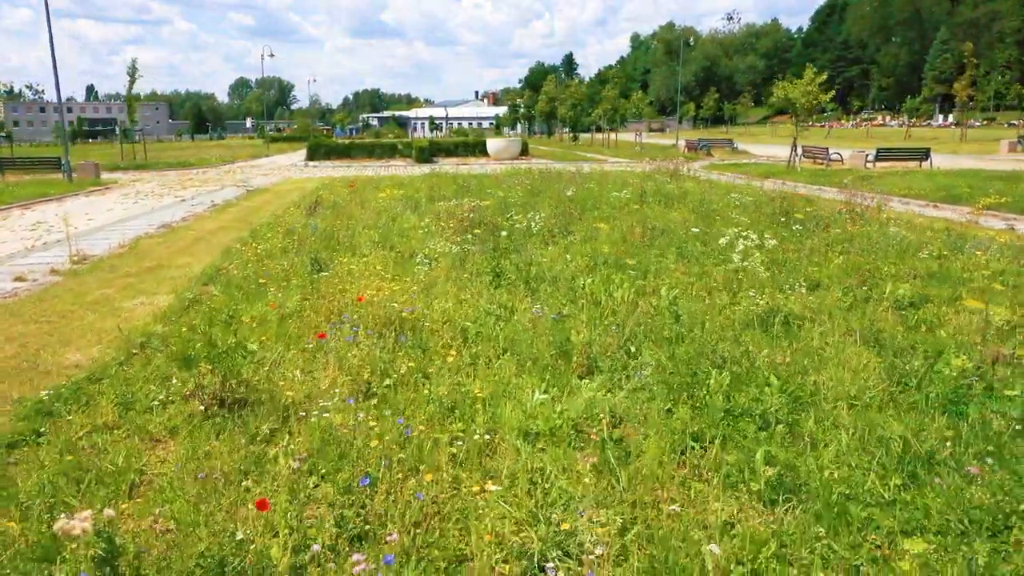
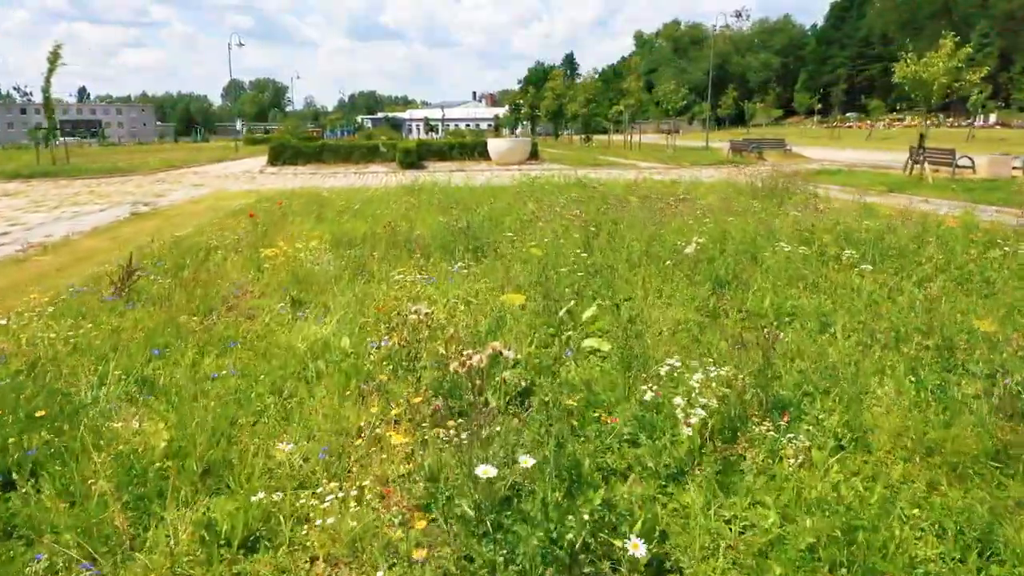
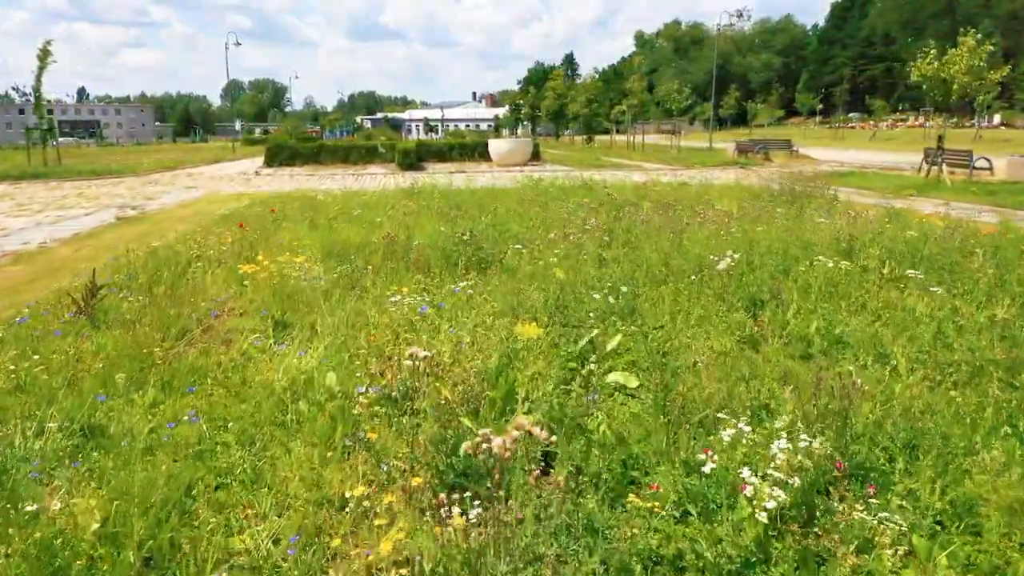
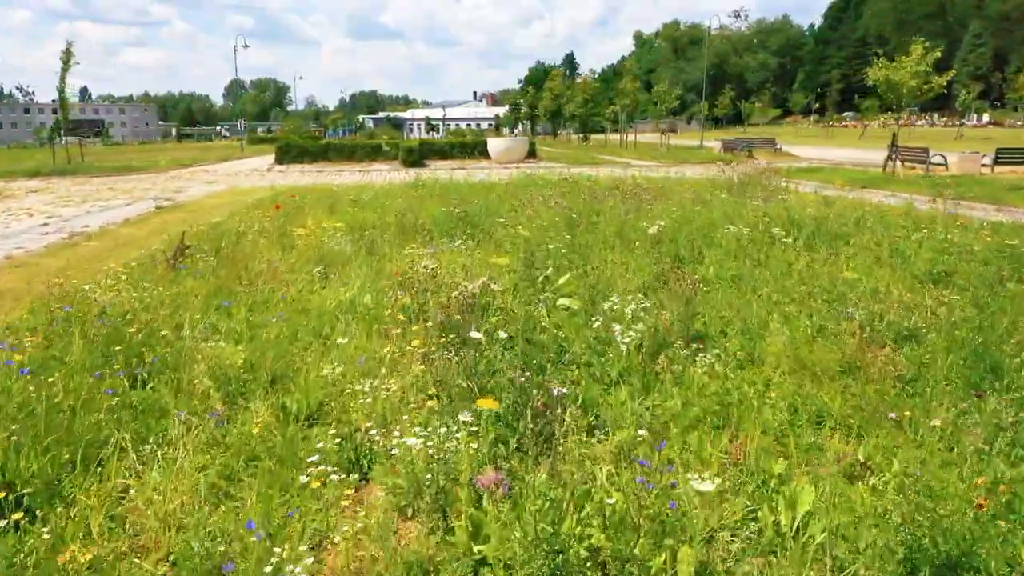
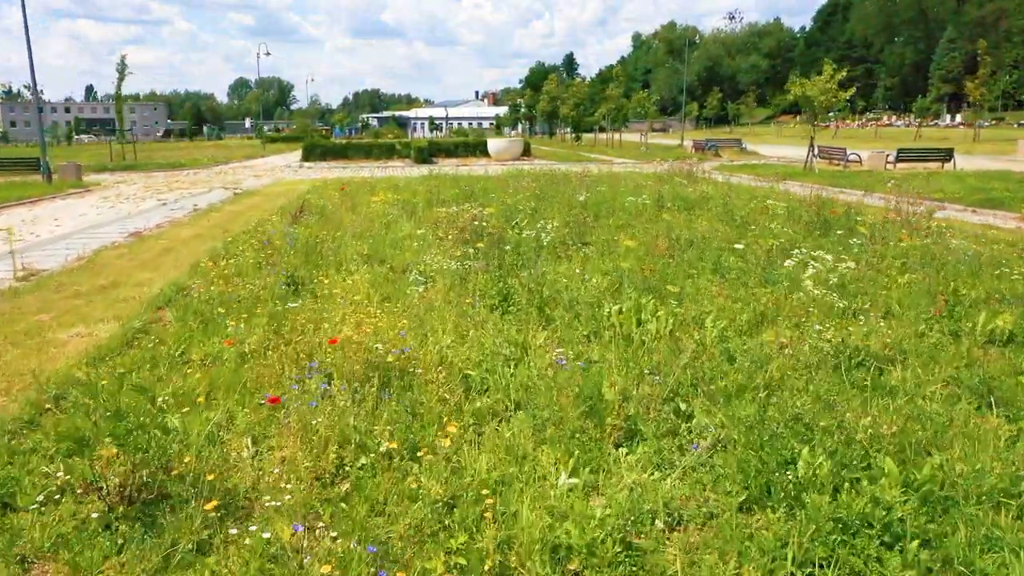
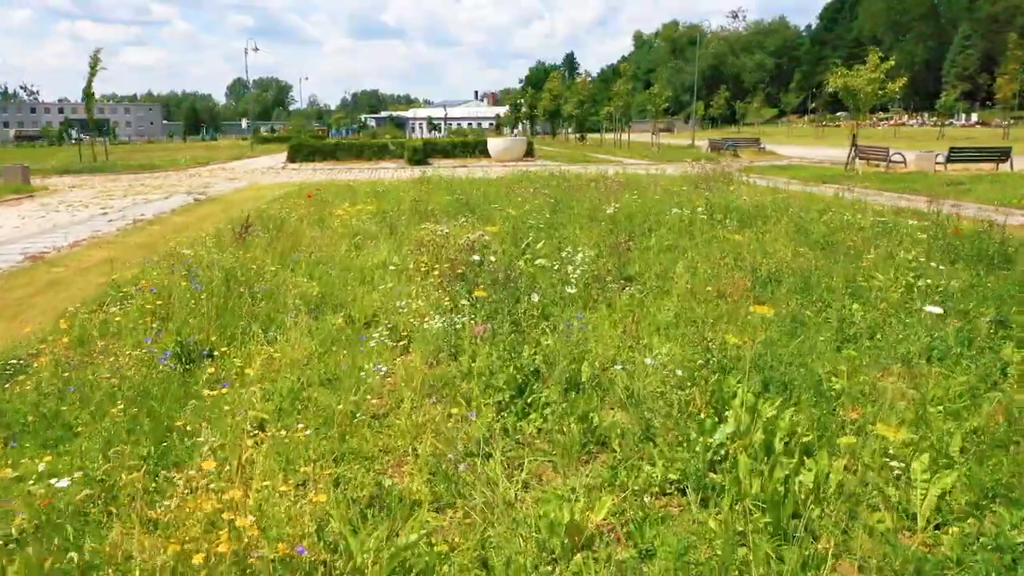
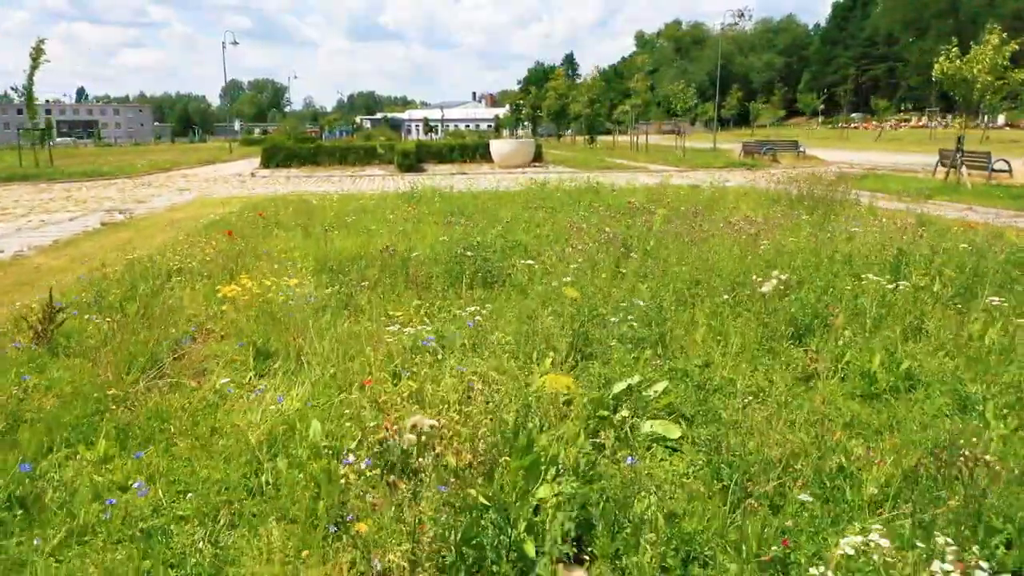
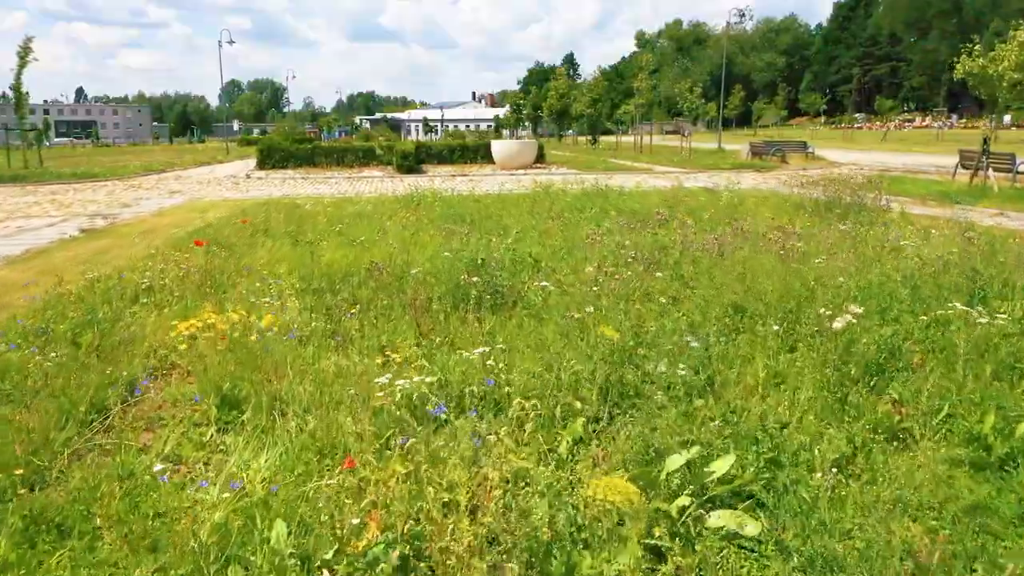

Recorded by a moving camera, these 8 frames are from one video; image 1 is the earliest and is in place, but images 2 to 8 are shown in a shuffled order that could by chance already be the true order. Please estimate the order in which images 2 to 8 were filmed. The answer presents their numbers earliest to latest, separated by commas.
5, 6, 4, 2, 3, 7, 8
